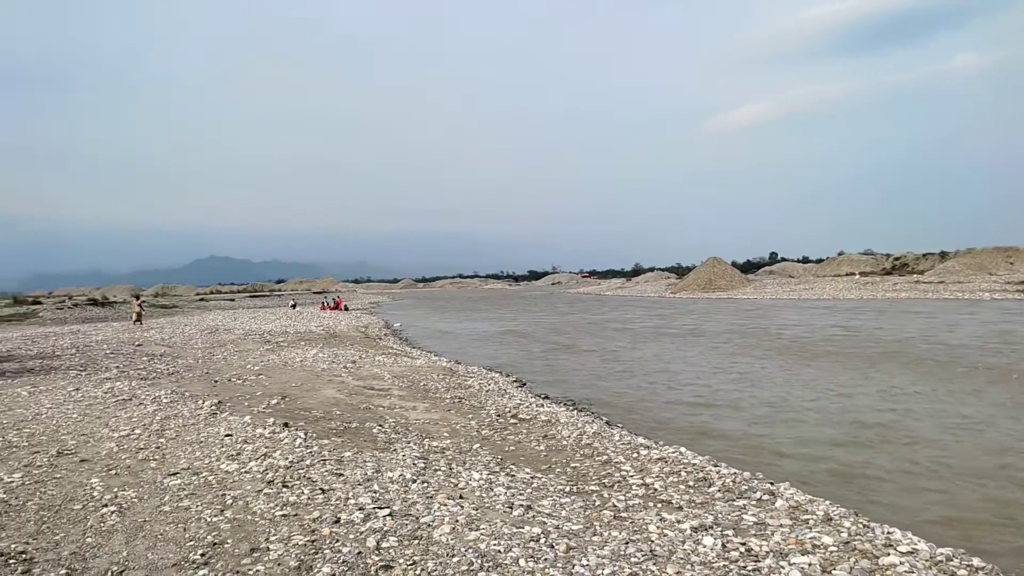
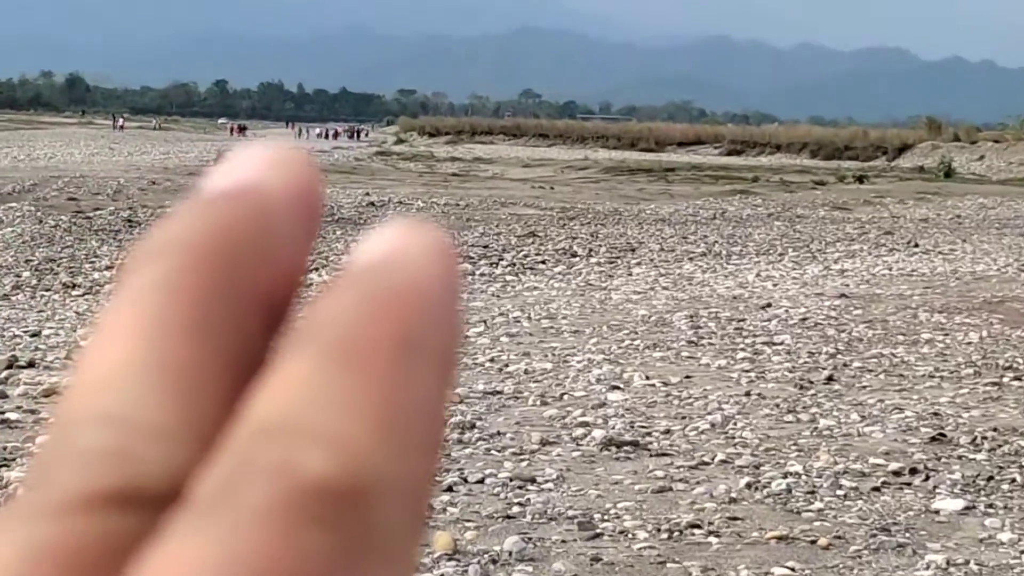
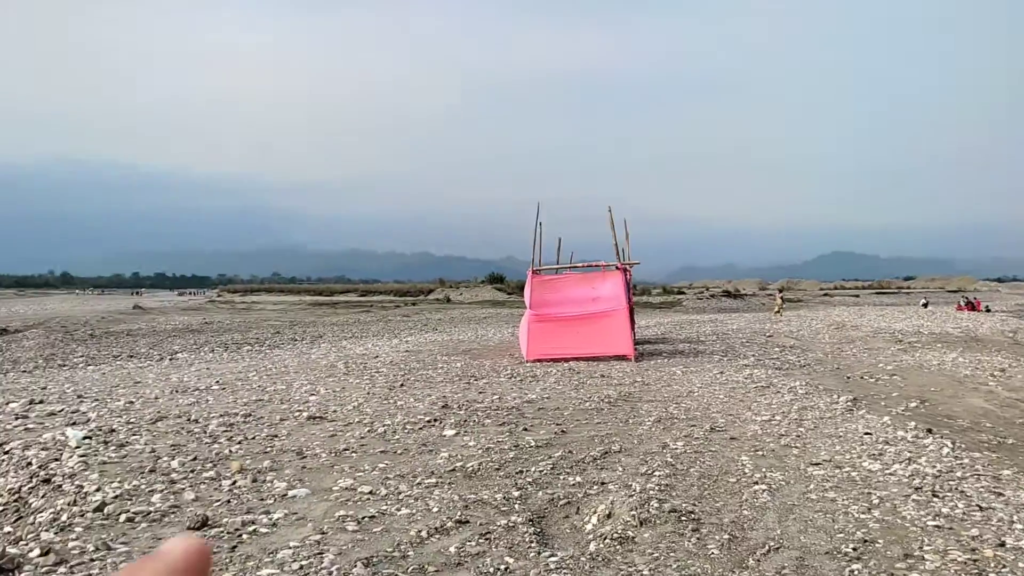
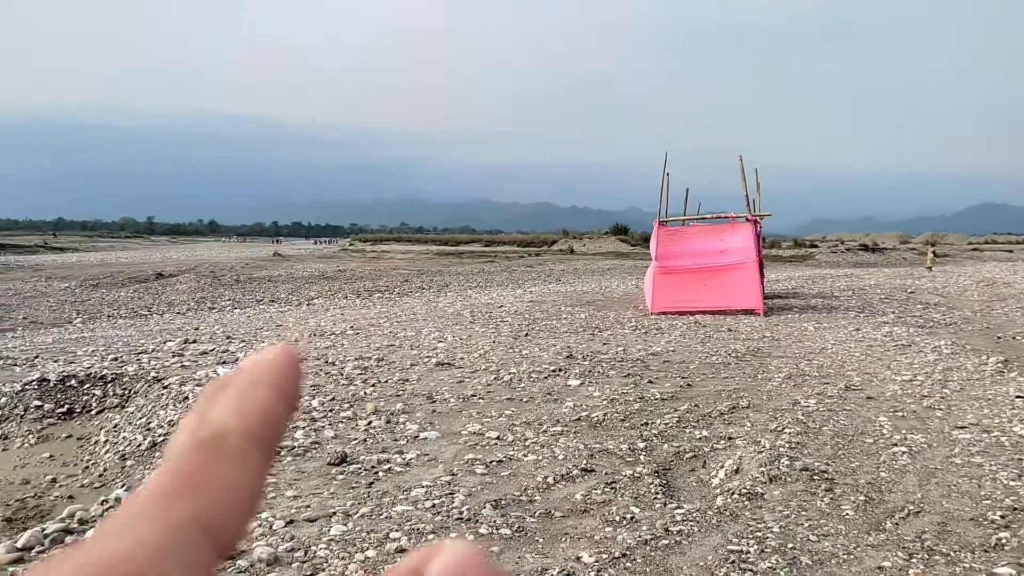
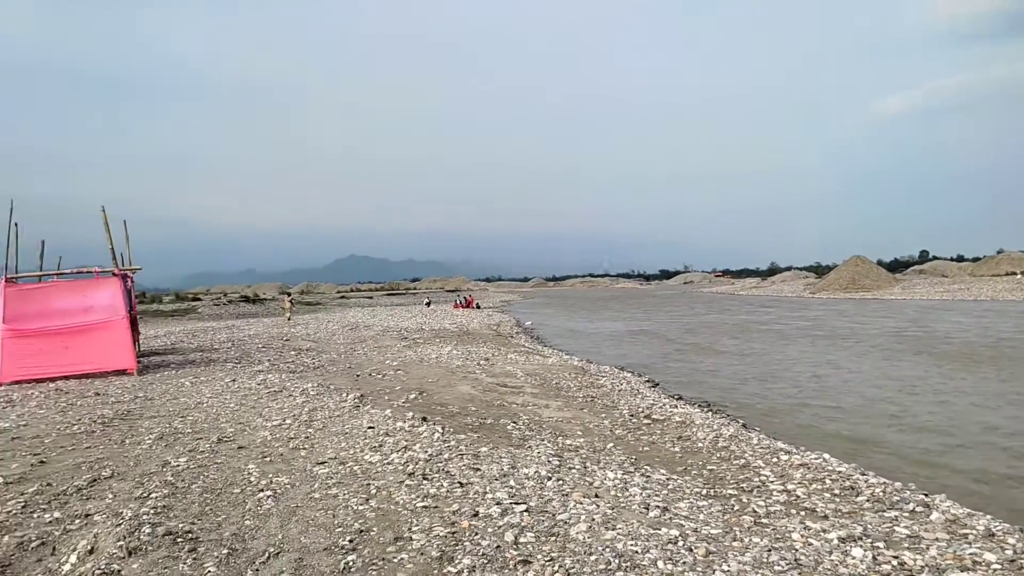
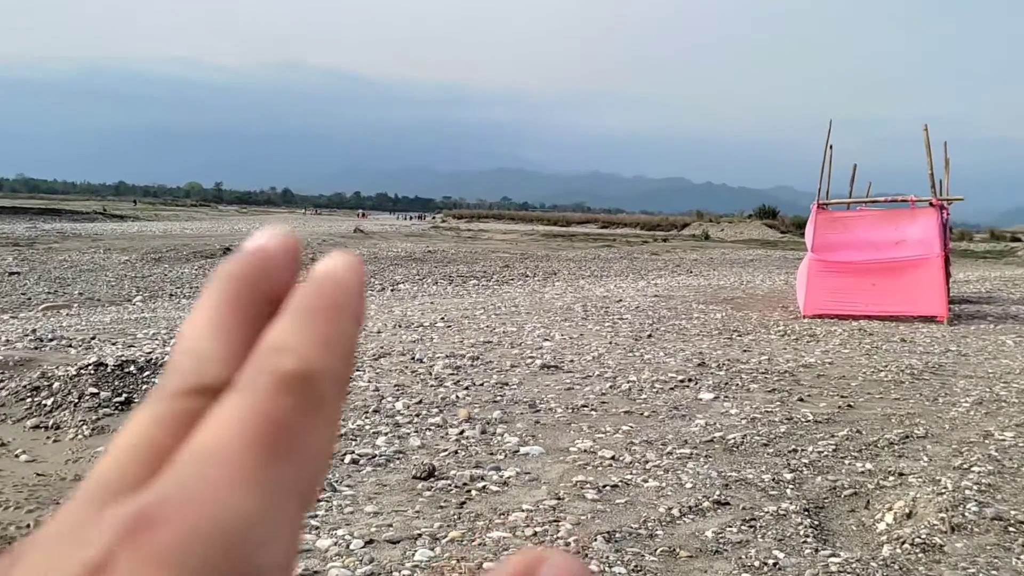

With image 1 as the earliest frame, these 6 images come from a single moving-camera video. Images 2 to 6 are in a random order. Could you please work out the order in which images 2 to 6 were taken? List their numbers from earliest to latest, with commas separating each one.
5, 3, 4, 6, 2
